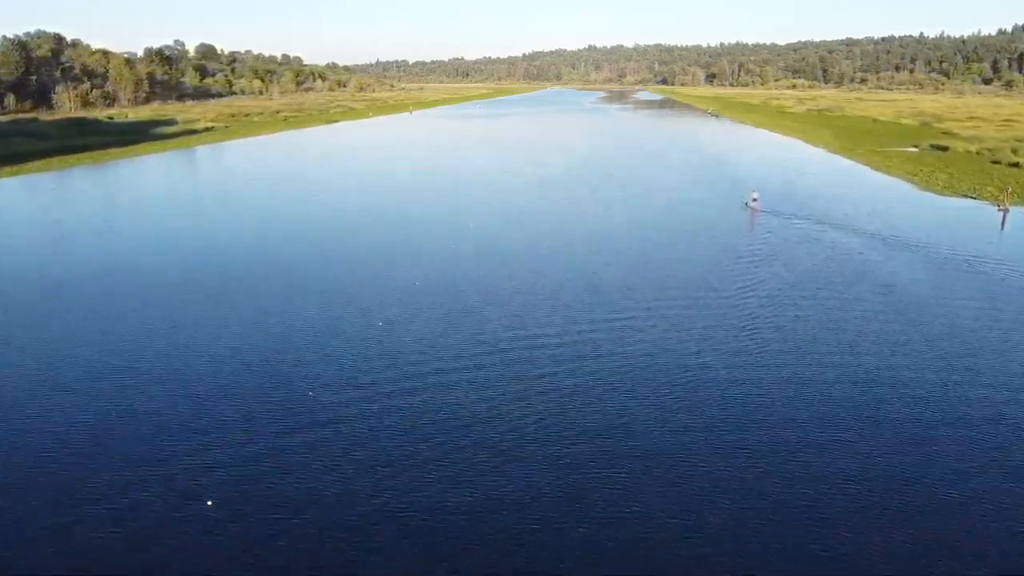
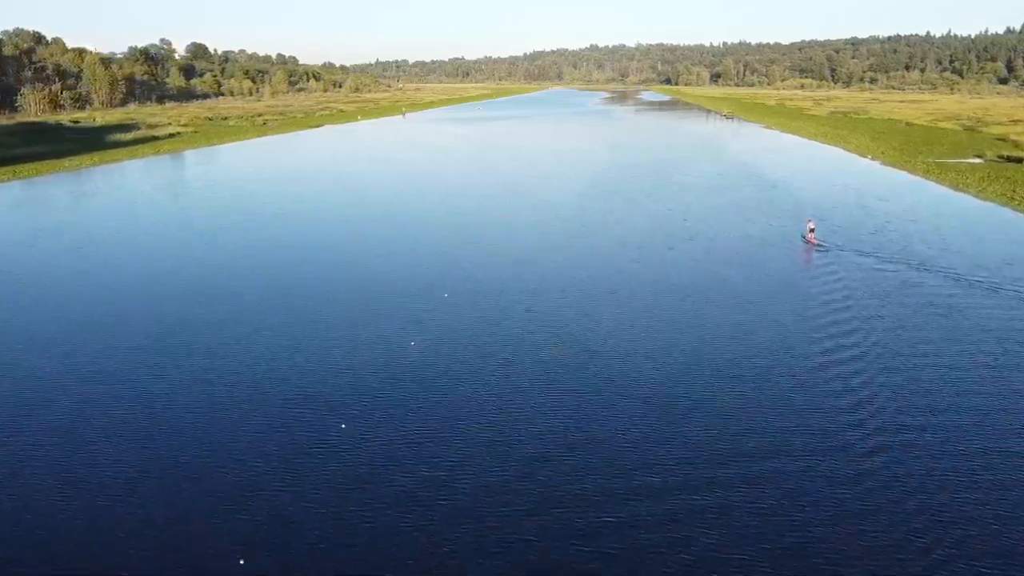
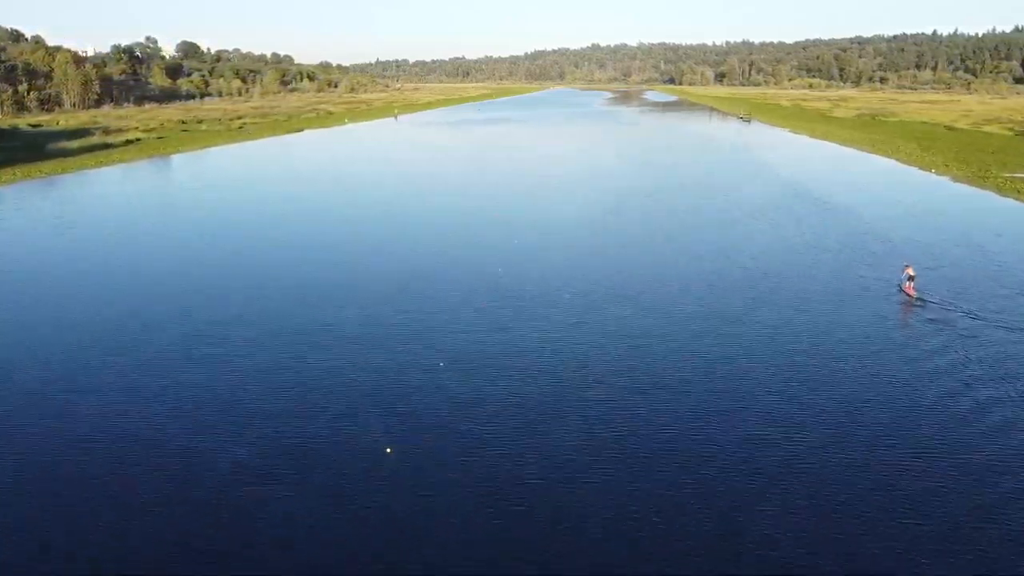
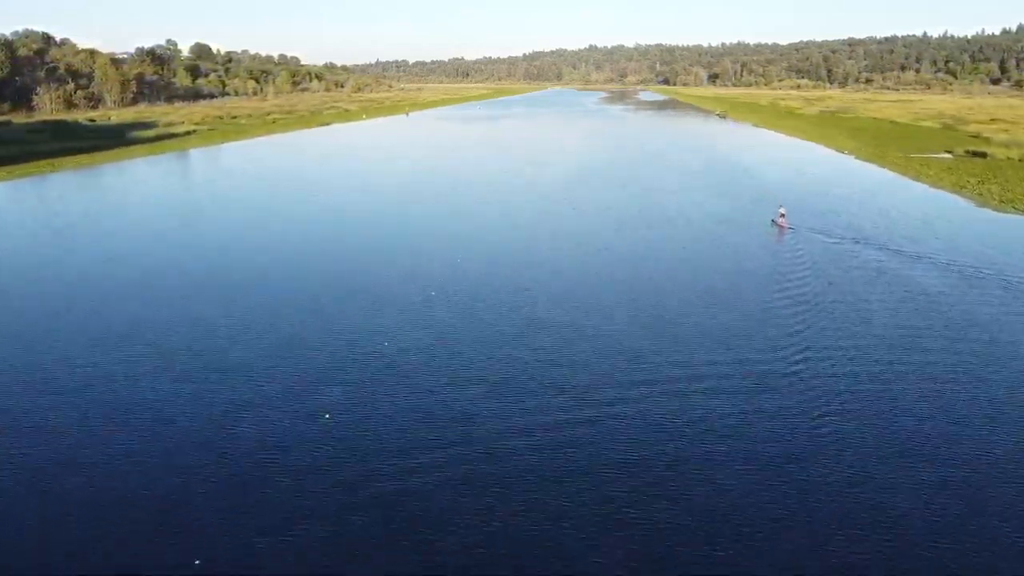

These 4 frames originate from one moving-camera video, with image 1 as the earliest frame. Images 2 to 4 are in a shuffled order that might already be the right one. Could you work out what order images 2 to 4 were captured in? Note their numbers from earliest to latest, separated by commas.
4, 2, 3
